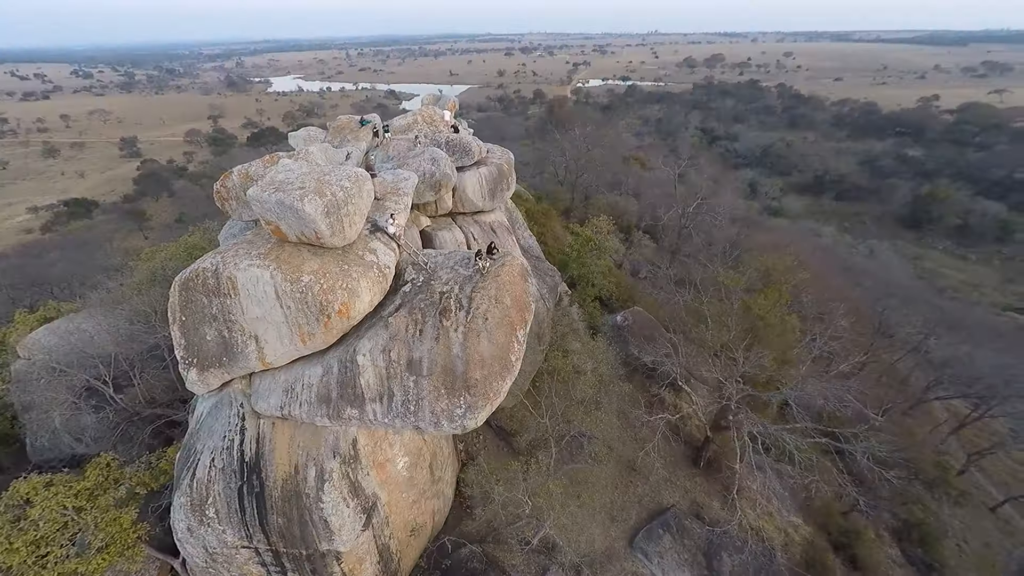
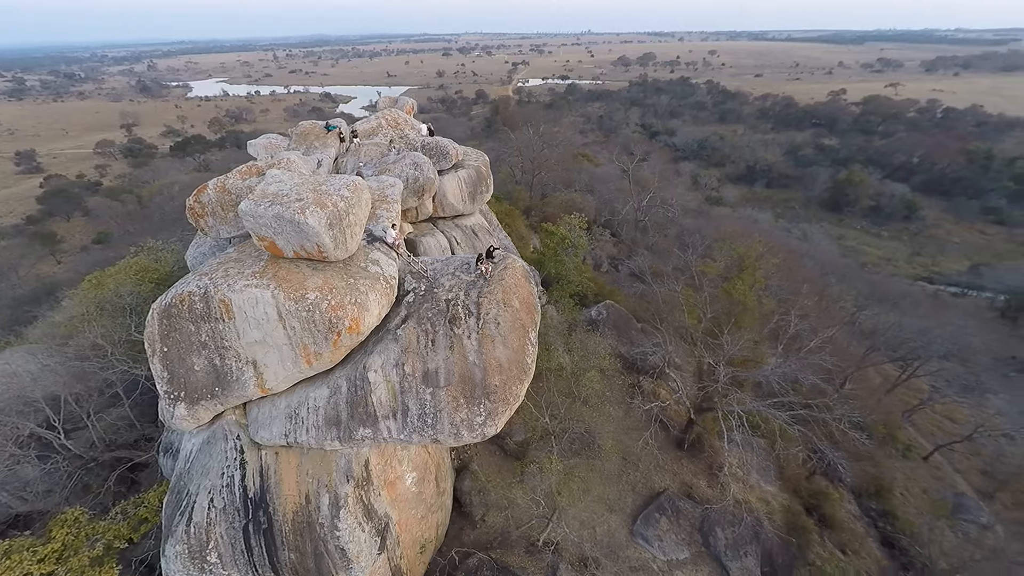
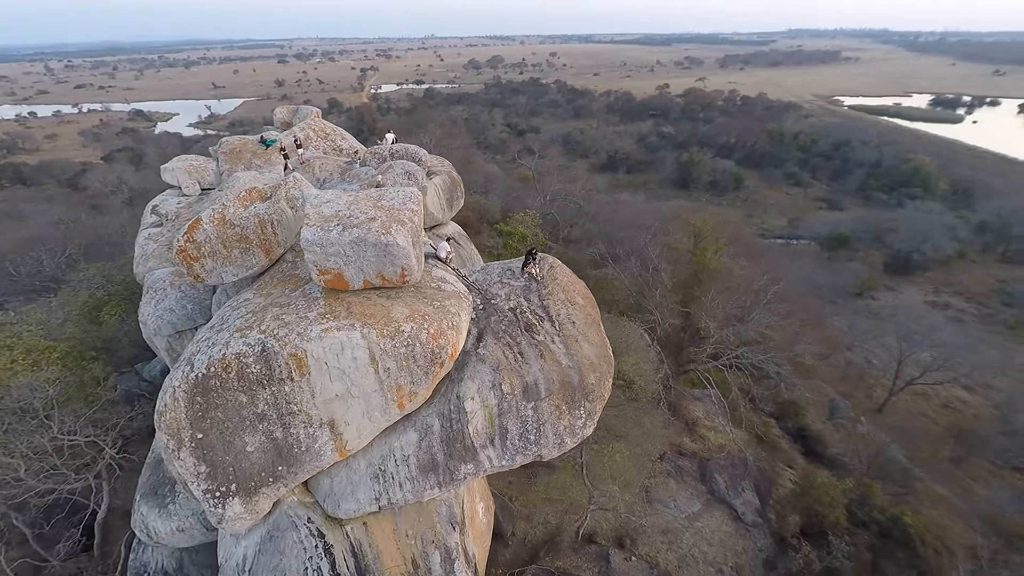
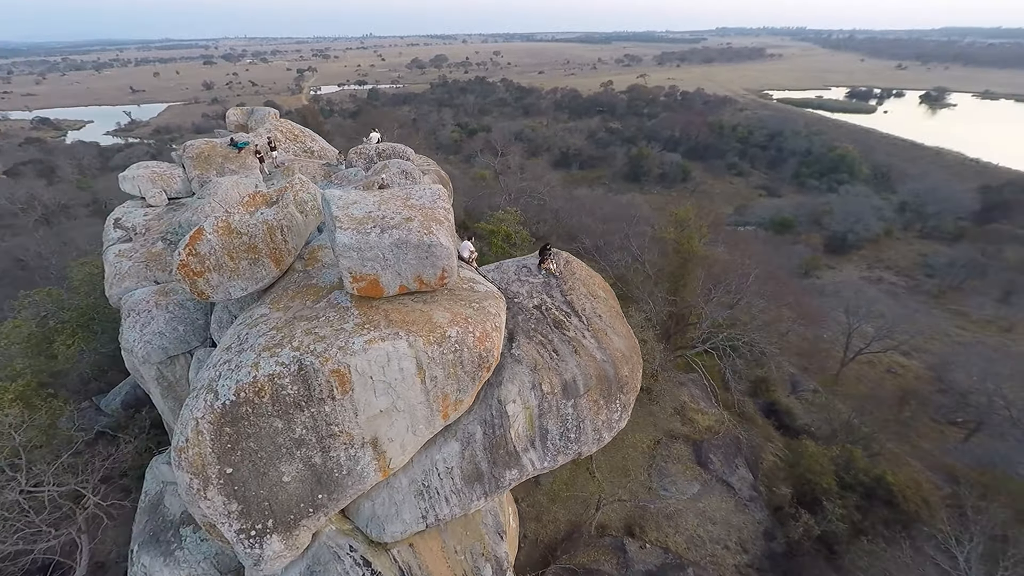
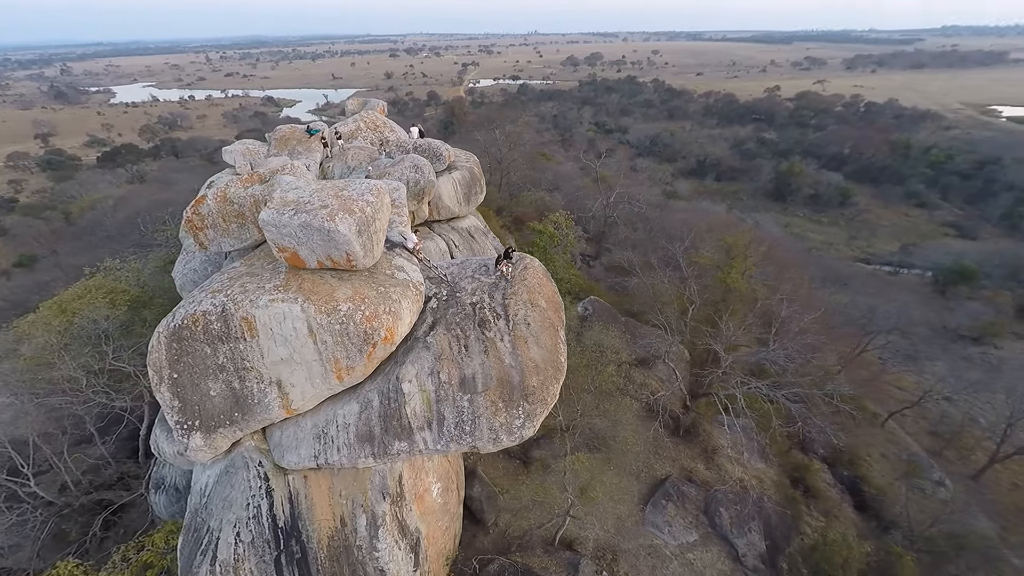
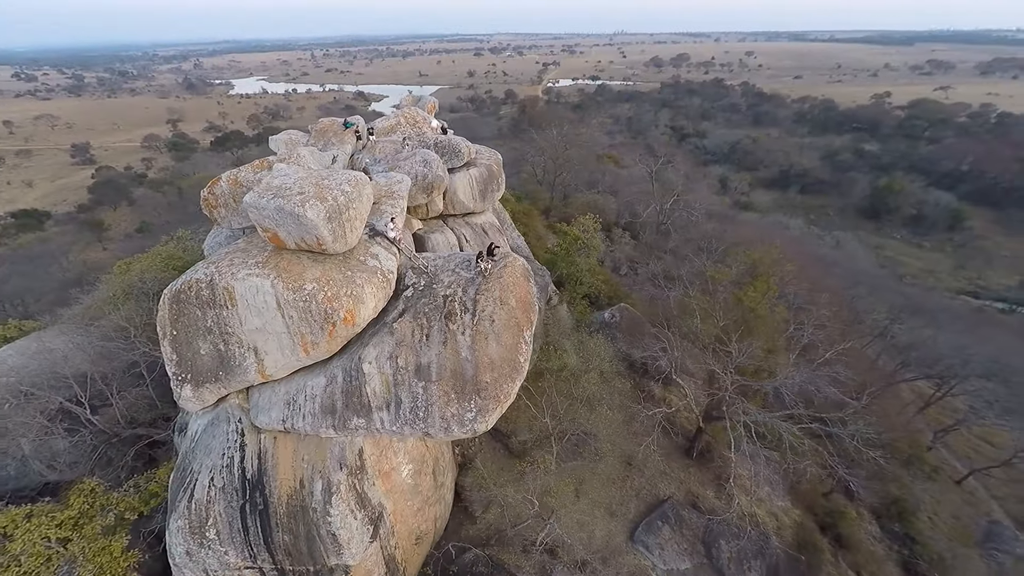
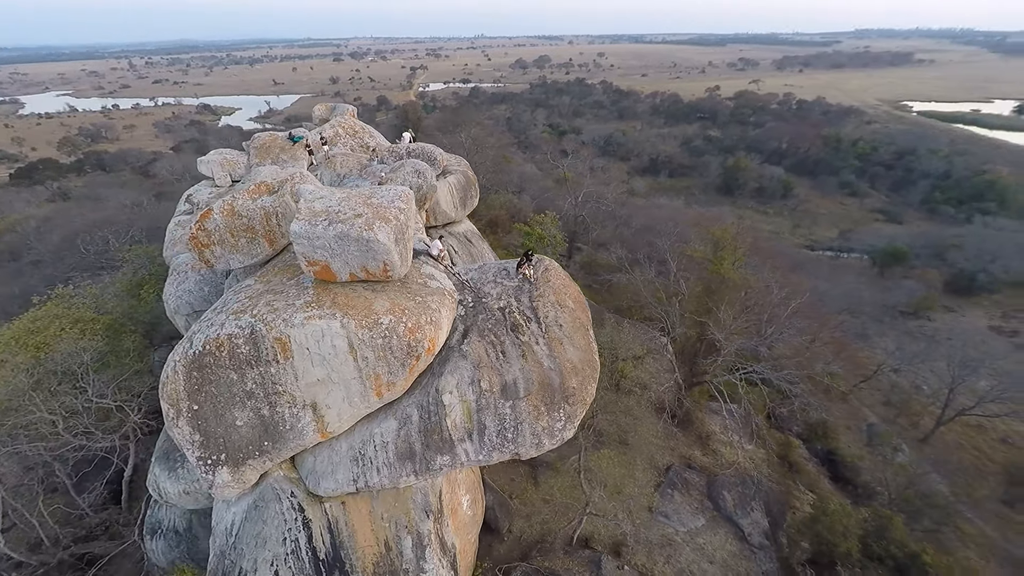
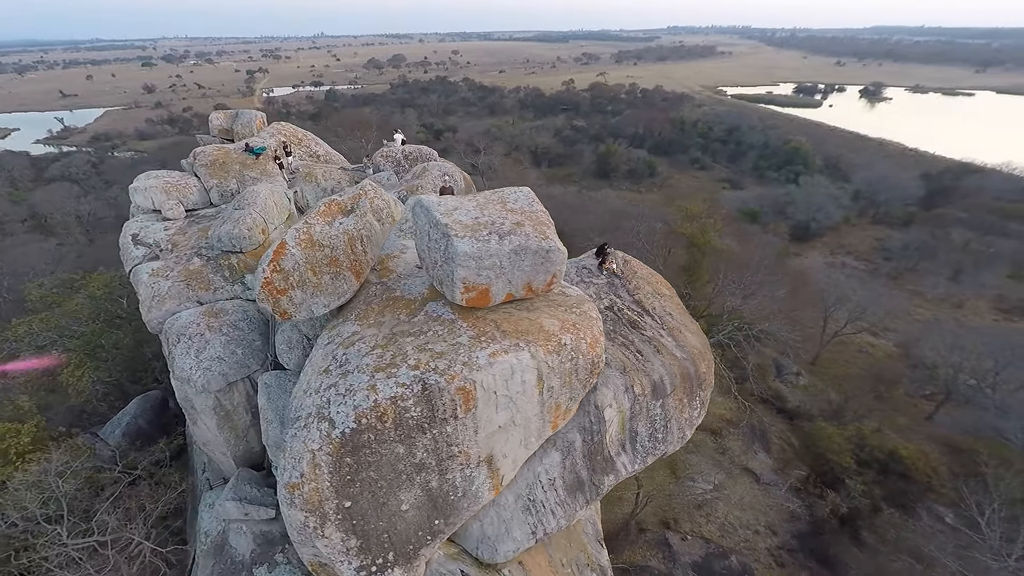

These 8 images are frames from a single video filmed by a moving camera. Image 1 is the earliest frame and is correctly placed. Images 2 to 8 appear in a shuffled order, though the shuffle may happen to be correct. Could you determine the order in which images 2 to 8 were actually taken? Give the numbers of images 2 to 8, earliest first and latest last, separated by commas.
6, 2, 5, 7, 3, 4, 8
